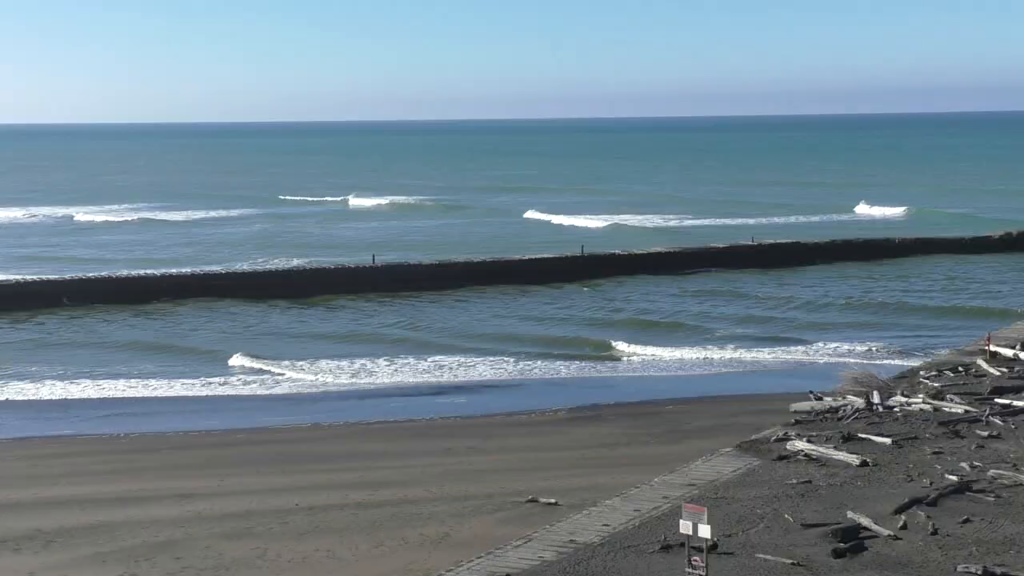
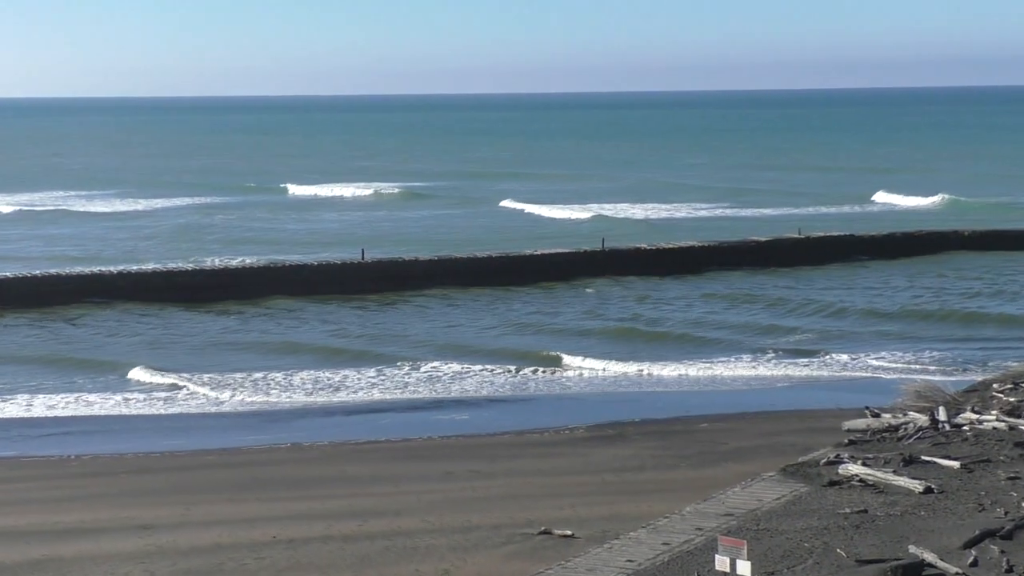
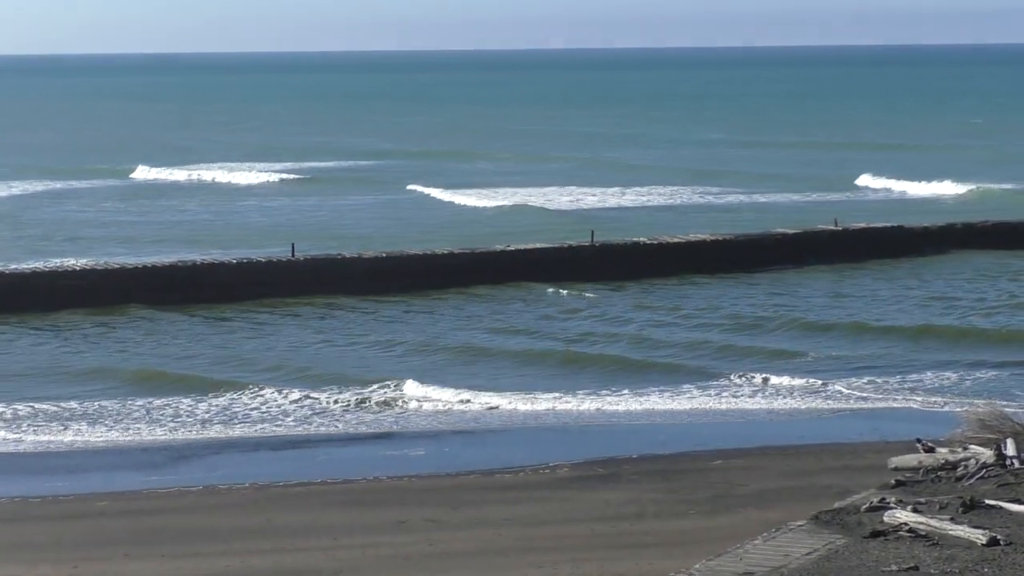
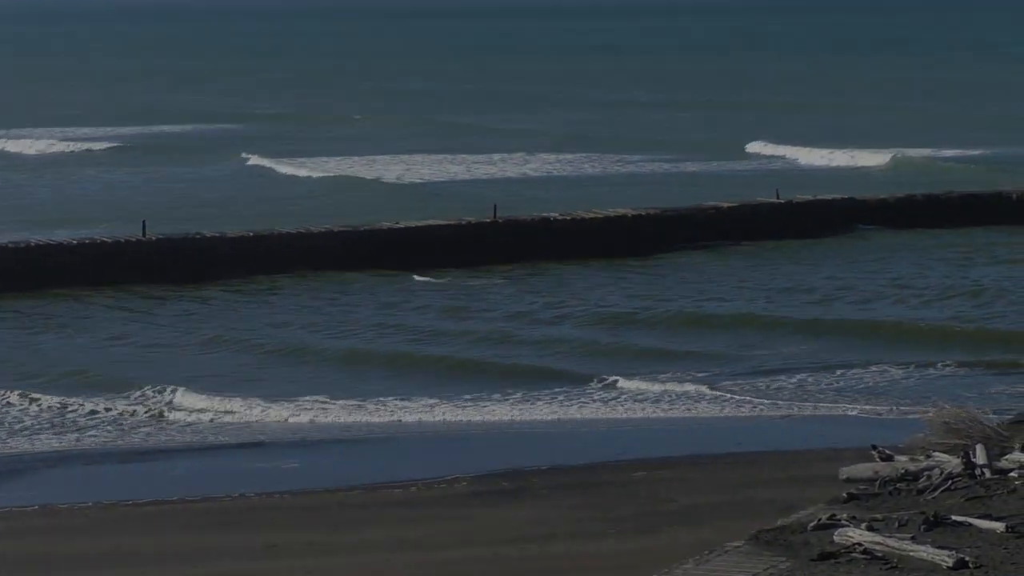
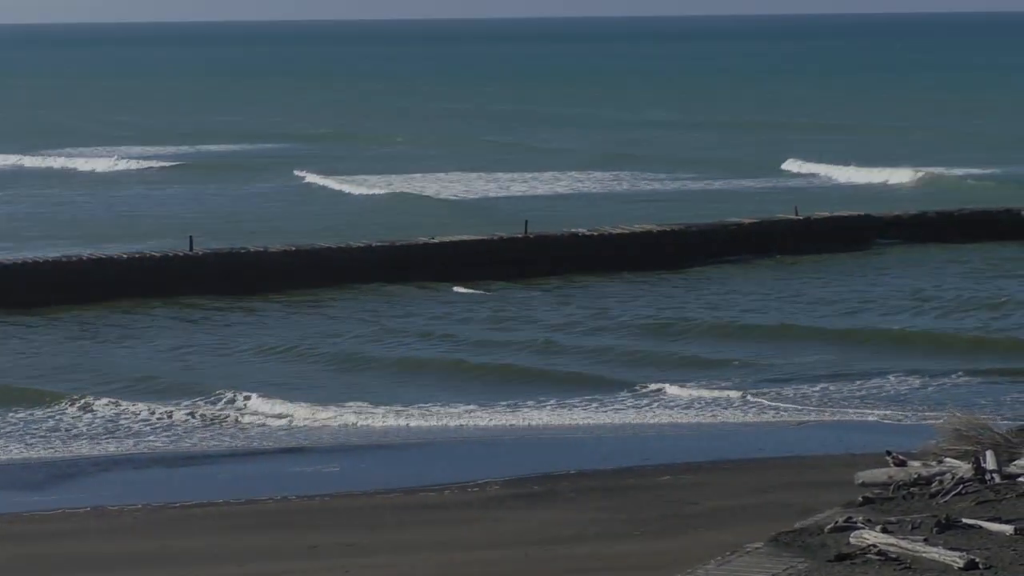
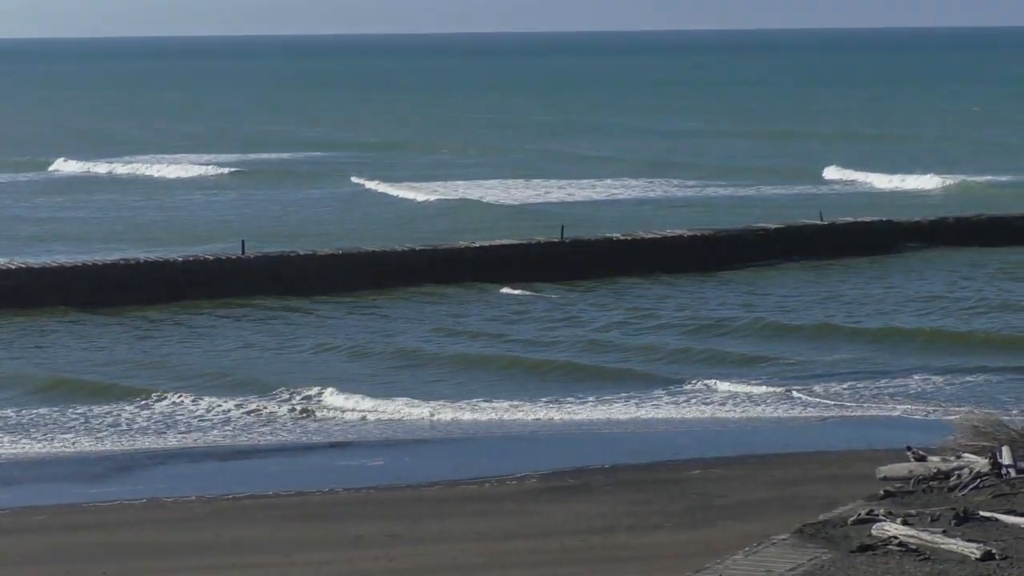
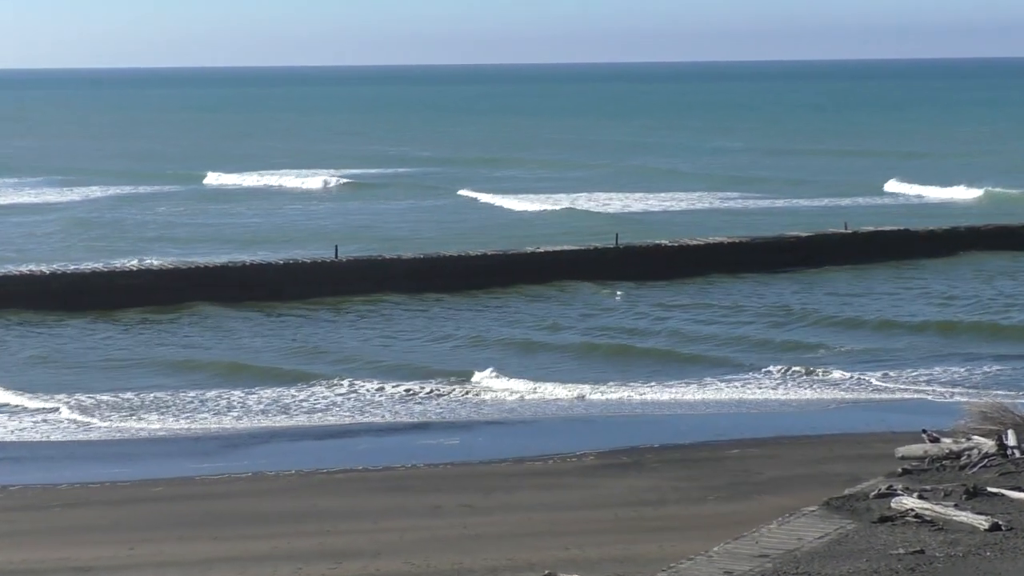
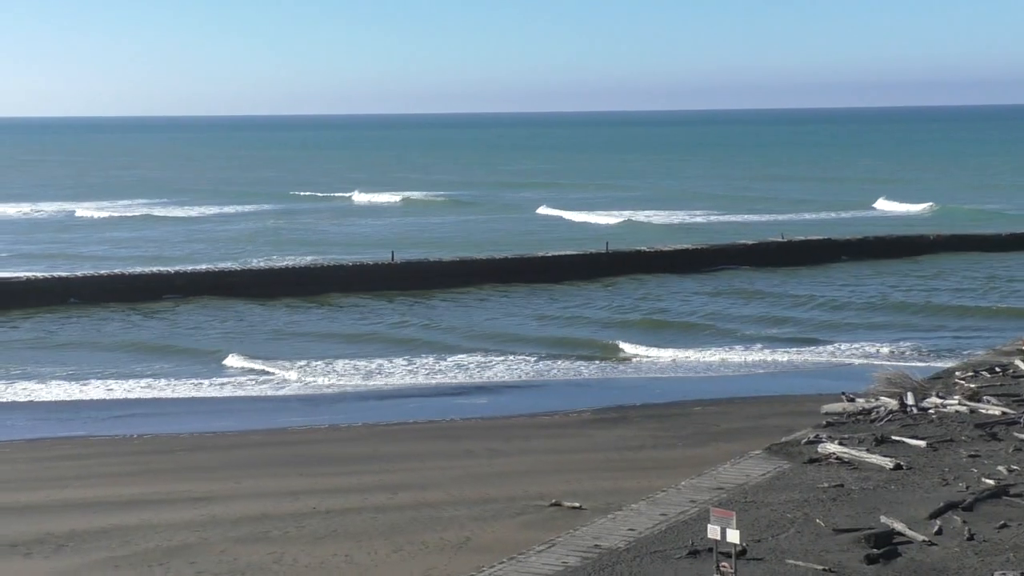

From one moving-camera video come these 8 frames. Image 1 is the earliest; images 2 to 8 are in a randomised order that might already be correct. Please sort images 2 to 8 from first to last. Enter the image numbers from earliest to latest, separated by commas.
8, 2, 7, 3, 6, 5, 4
